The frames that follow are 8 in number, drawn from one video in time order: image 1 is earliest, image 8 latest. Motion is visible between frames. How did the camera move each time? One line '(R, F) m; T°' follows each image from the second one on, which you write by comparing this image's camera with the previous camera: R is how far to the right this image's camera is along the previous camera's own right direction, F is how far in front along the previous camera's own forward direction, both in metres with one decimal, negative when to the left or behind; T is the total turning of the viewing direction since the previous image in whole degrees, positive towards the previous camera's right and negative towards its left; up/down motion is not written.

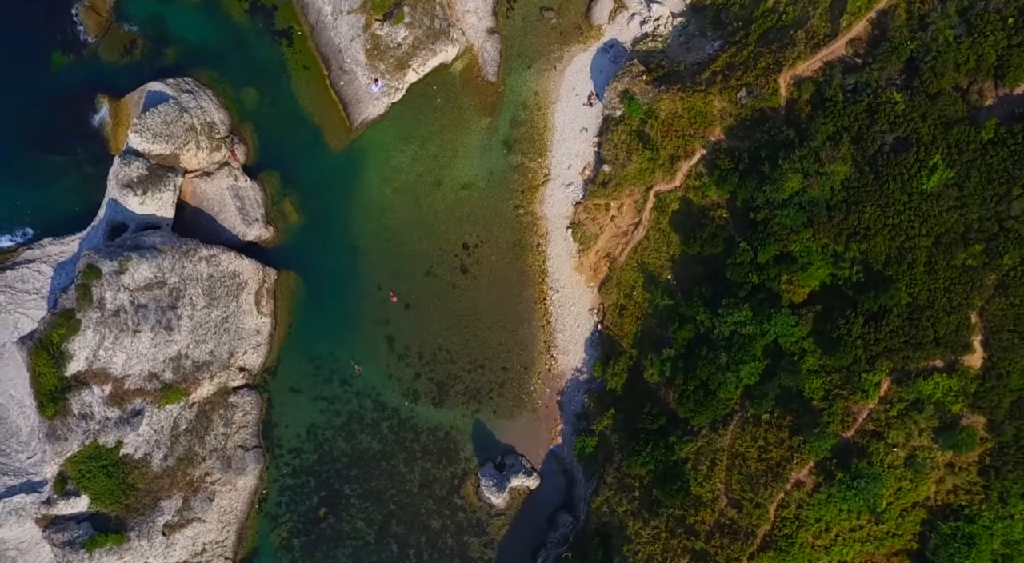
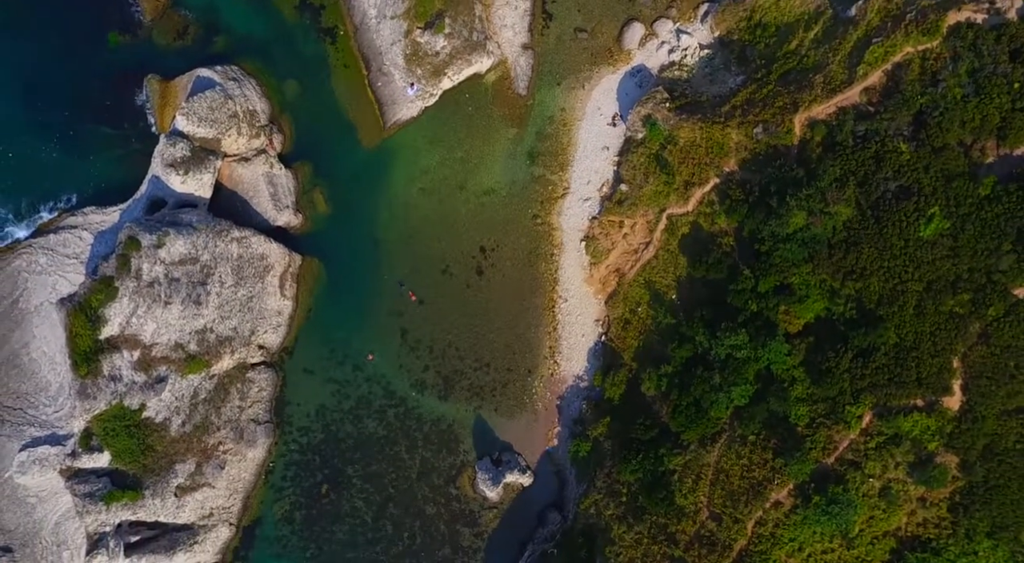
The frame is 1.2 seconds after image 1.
(-0.1, -1.8) m; -1°
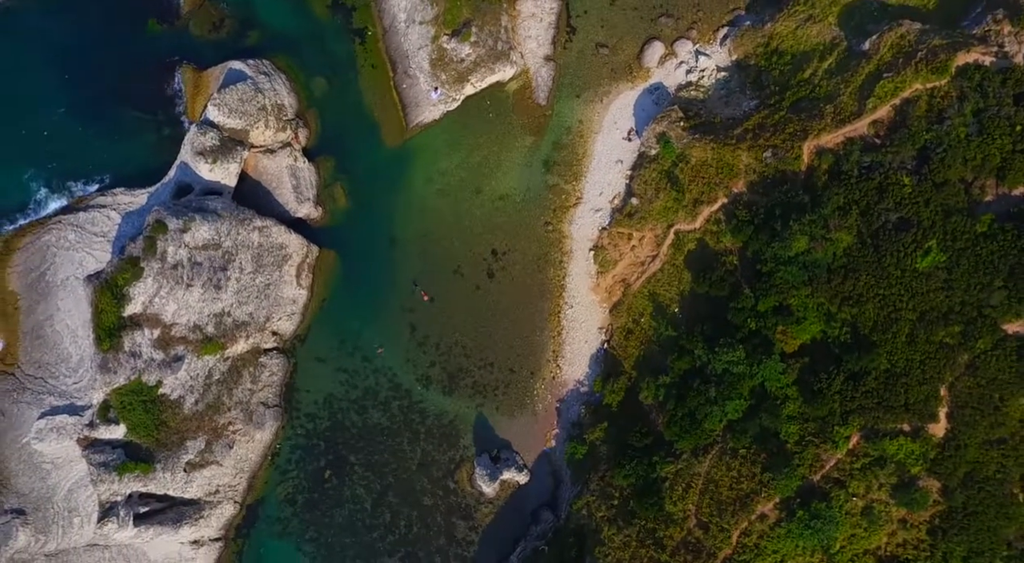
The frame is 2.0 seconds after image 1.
(-0.1, -1.2) m; 0°
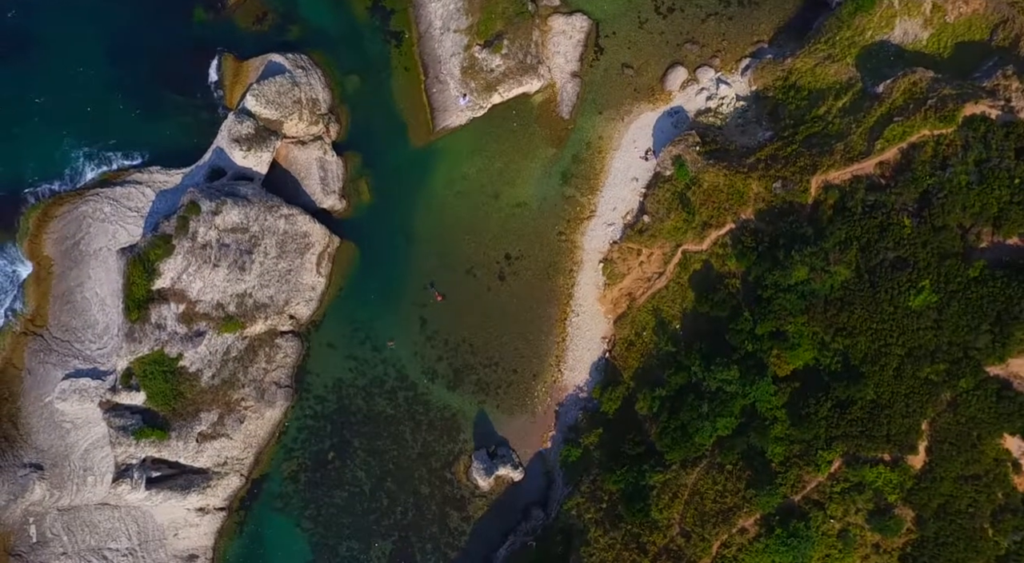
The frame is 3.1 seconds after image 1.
(-0.1, -1.6) m; -1°
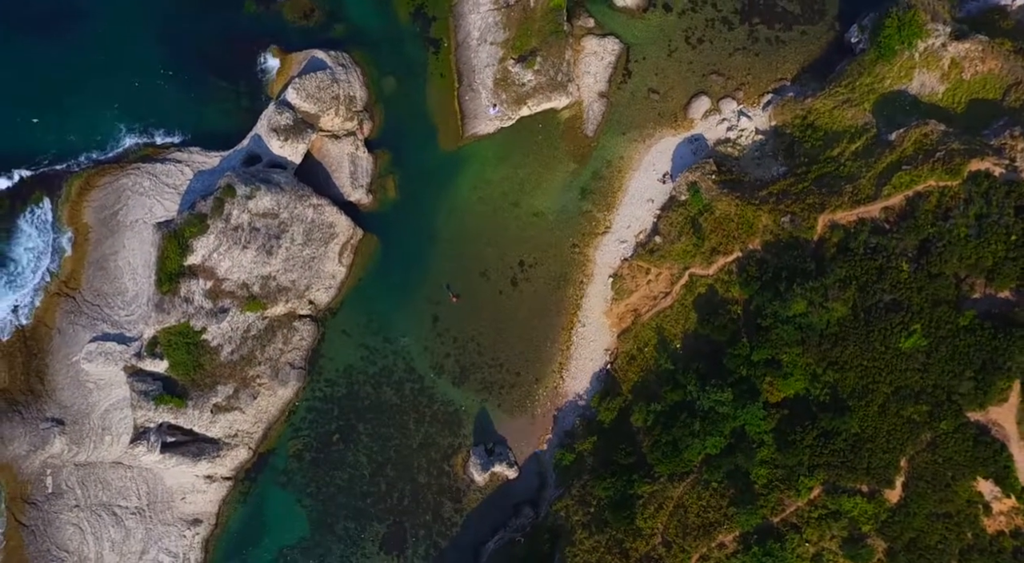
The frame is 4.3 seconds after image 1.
(-0.1, -1.8) m; -1°
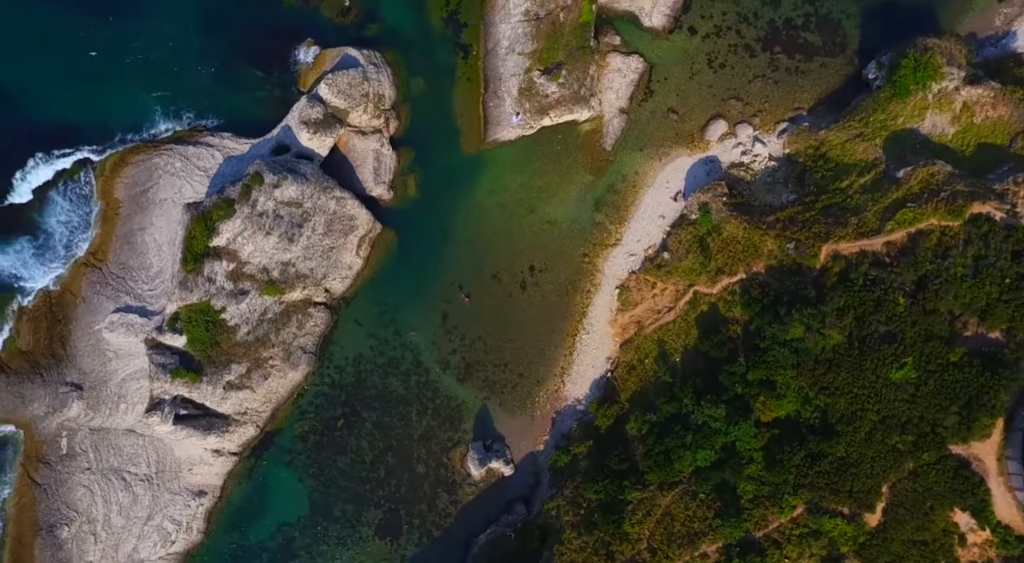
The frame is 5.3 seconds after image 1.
(-0.1, -1.4) m; -1°
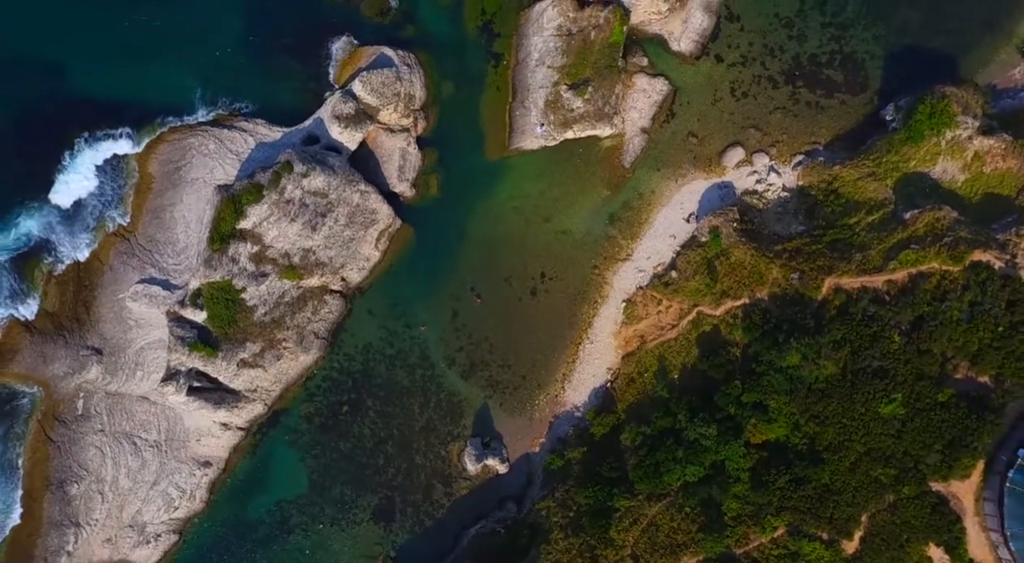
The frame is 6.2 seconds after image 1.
(-0.1, -1.4) m; -1°
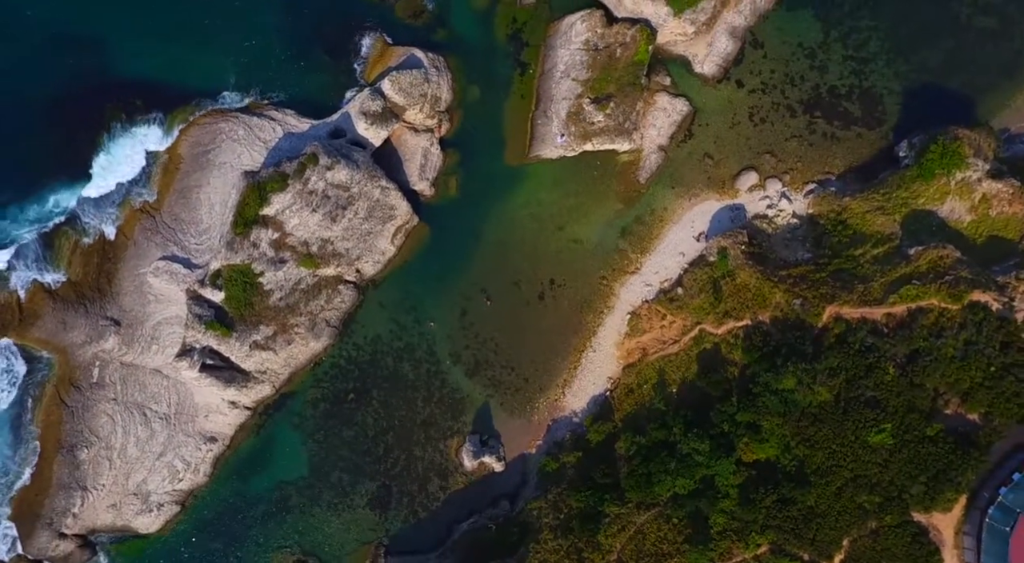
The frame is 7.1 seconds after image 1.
(-0.1, -1.2) m; -1°
